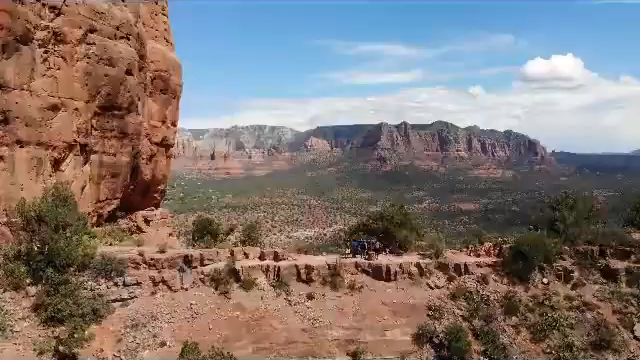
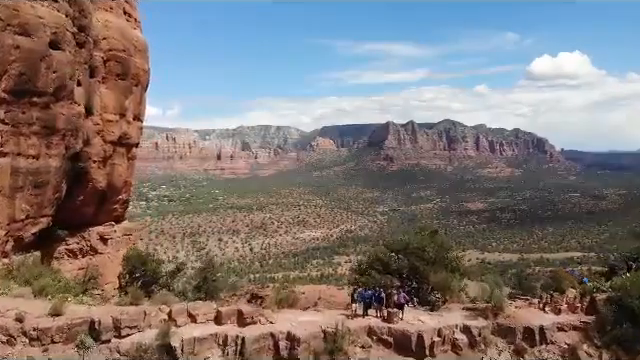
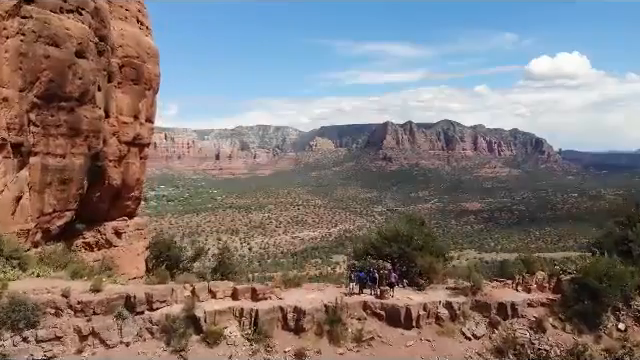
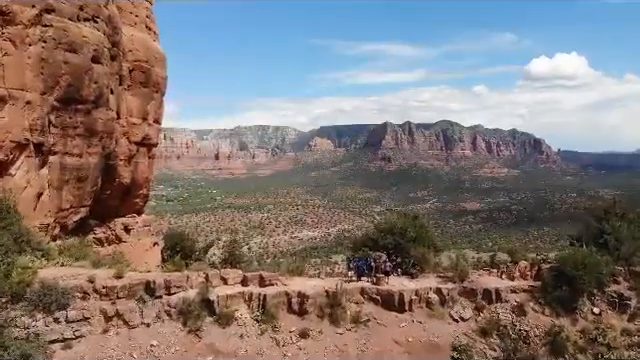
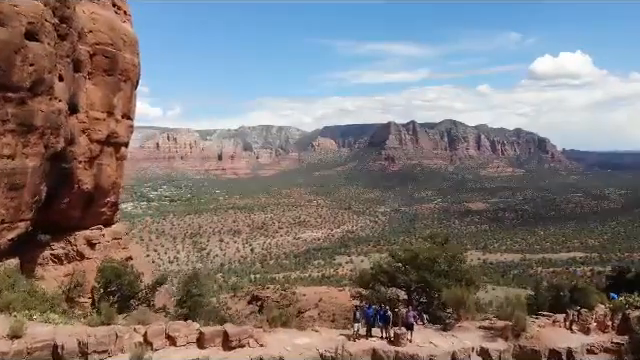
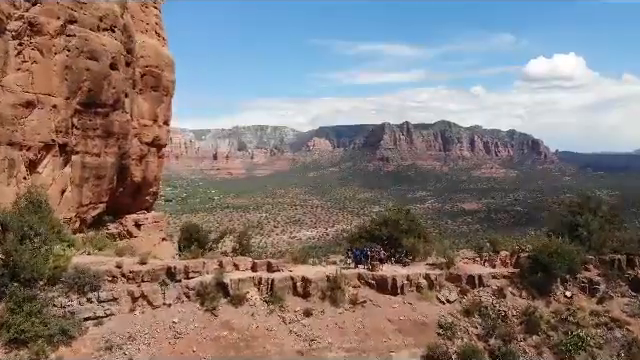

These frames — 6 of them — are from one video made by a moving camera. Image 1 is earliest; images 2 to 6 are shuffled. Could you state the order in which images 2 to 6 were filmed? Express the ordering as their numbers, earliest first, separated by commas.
6, 4, 3, 2, 5
